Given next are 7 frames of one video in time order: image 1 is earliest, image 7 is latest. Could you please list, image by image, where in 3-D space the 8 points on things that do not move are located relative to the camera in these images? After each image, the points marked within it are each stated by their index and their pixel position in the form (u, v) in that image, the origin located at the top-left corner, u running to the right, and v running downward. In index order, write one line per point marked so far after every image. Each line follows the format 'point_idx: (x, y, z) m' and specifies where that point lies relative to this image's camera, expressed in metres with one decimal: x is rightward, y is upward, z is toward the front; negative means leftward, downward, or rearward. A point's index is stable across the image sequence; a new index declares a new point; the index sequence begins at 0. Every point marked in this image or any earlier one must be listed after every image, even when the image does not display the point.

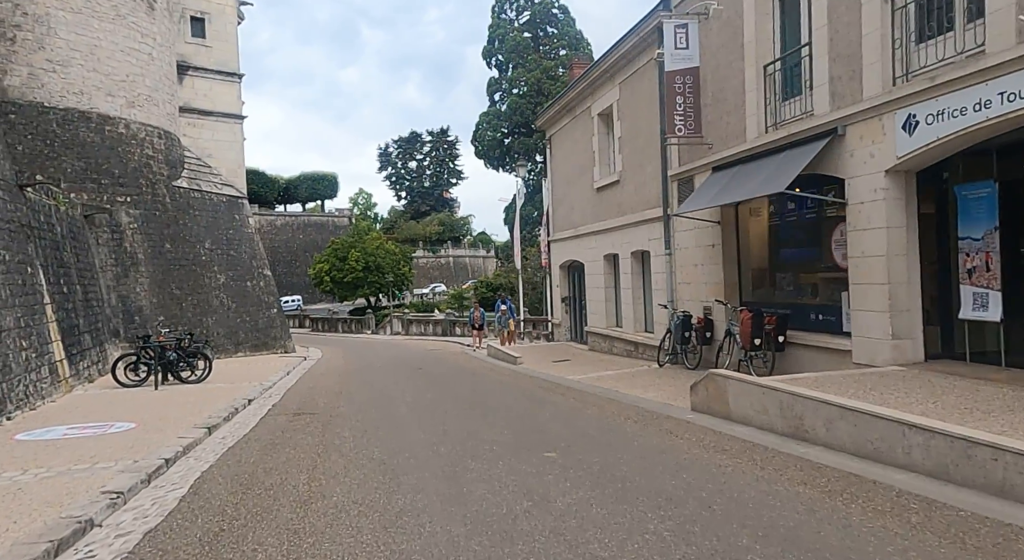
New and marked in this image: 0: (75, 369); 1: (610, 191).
0: (-9.5, -1.9, +15.4) m
1: (+2.4, +2.1, +17.3) m
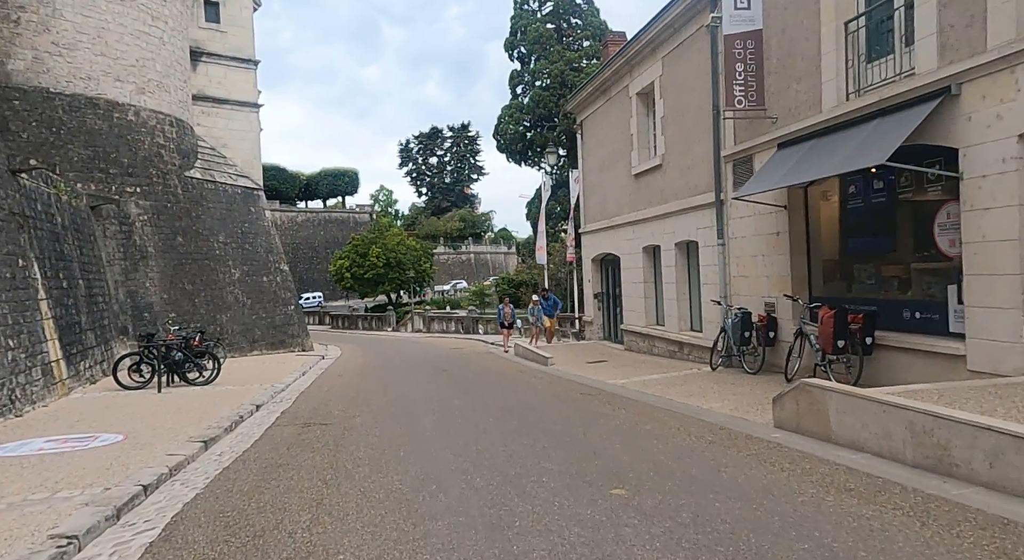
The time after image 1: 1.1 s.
0: (-8.8, -1.8, +14.3) m
1: (+3.1, +2.3, +15.8) m
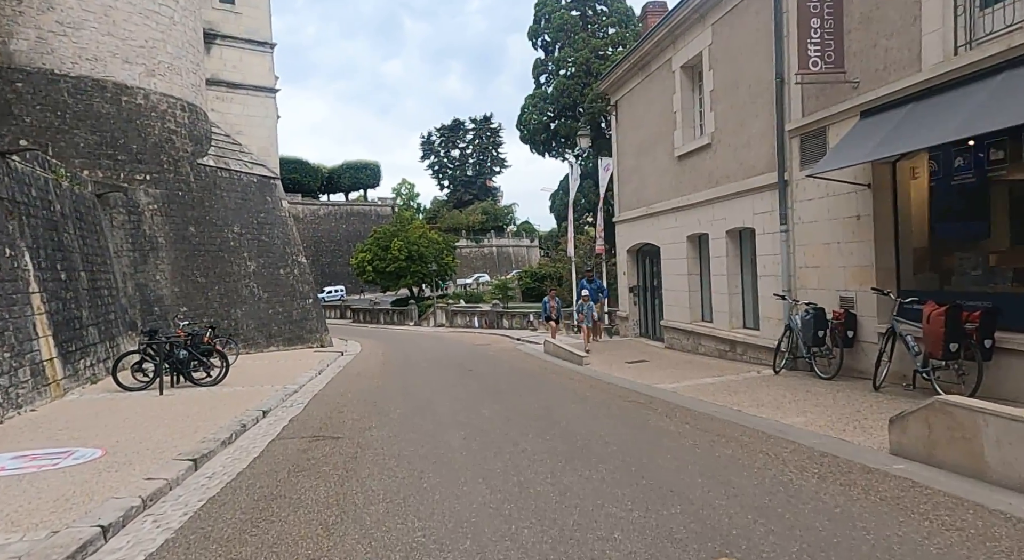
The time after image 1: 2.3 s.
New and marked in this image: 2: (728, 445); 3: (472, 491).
0: (-8.2, -1.6, +13.3) m
1: (+3.7, +2.4, +14.4) m
2: (+1.8, -1.4, +6.0) m
3: (-0.3, -1.5, +5.0) m
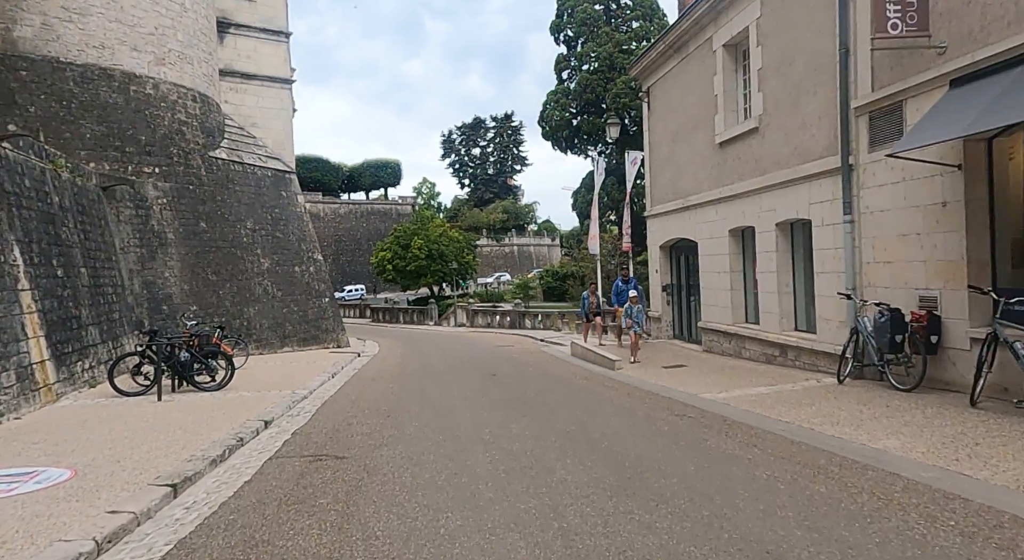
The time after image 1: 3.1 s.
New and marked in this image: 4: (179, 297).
0: (-7.7, -1.6, +12.4) m
1: (+4.2, +2.5, +13.2) m
2: (+2.1, -1.4, +4.9) m
3: (0.0, -1.4, +3.9) m
4: (-9.0, -0.5, +19.3) m
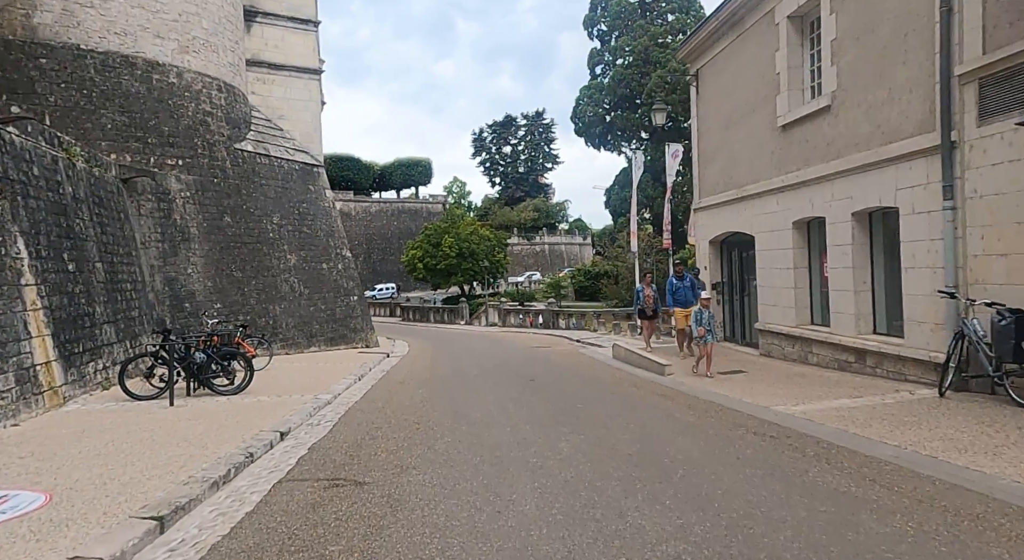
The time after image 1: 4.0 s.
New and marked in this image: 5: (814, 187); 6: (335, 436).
0: (-7.1, -1.5, +11.6) m
1: (+4.9, +2.5, +11.8) m
2: (+2.4, -1.3, +3.6) m
3: (+0.3, -1.4, +2.8) m
4: (-8.1, -0.4, +18.6) m
5: (+4.9, +1.5, +11.7) m
6: (-2.0, -1.8, +8.2) m
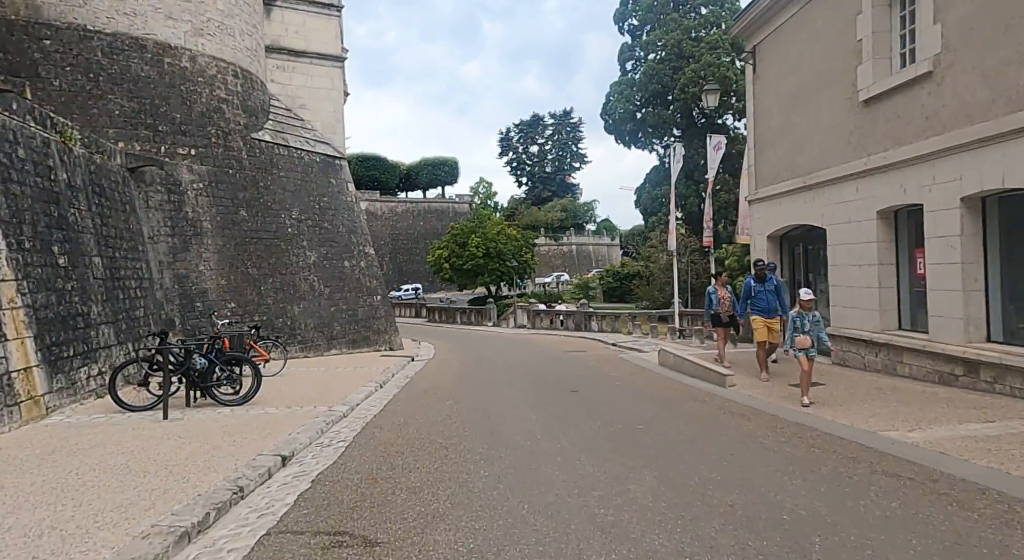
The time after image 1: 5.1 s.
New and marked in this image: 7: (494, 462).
0: (-6.5, -1.4, +10.3) m
1: (+5.5, +2.6, +10.2) m
2: (+2.7, -1.3, +2.0) m
3: (+0.5, -1.3, +1.3) m
4: (-7.2, -0.3, +17.3) m
5: (+5.5, +1.6, +10.0) m
6: (-1.5, -1.7, +6.7) m
7: (-0.2, -1.6, +6.1) m
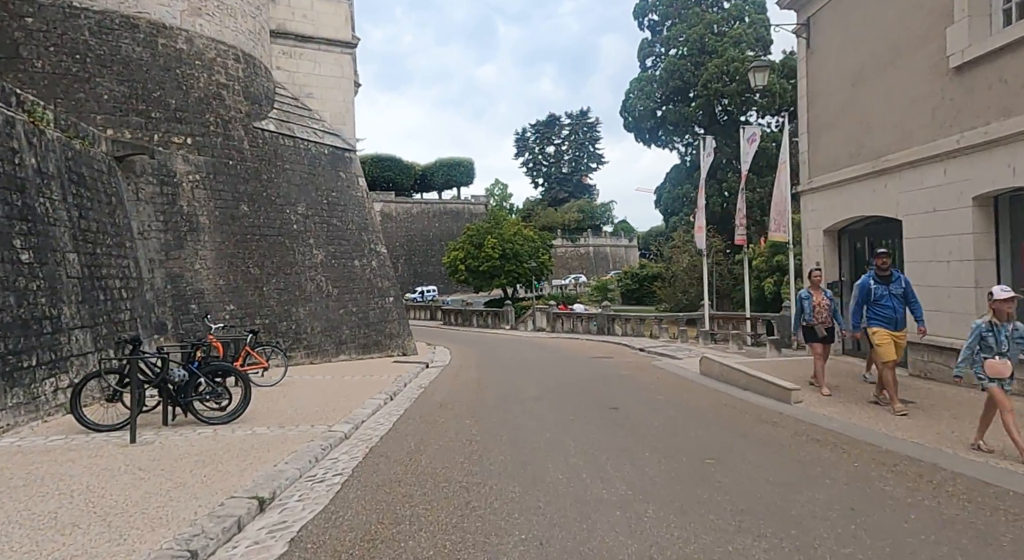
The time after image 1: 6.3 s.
0: (-6.1, -1.4, +8.9) m
1: (+5.9, +2.6, +8.5) m
2: (+2.9, -1.2, +0.4) m
3: (+0.7, -1.3, -0.3) m
4: (-6.7, -0.3, +15.9) m
5: (+5.9, +1.6, +8.3) m
6: (-1.2, -1.7, +5.2) m
7: (+0.1, -1.5, +4.6) m
